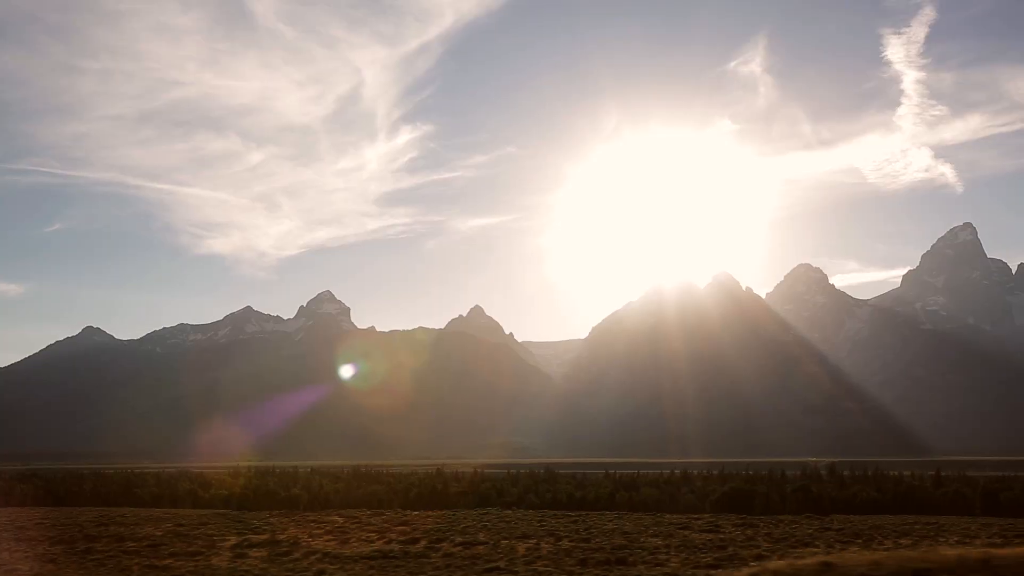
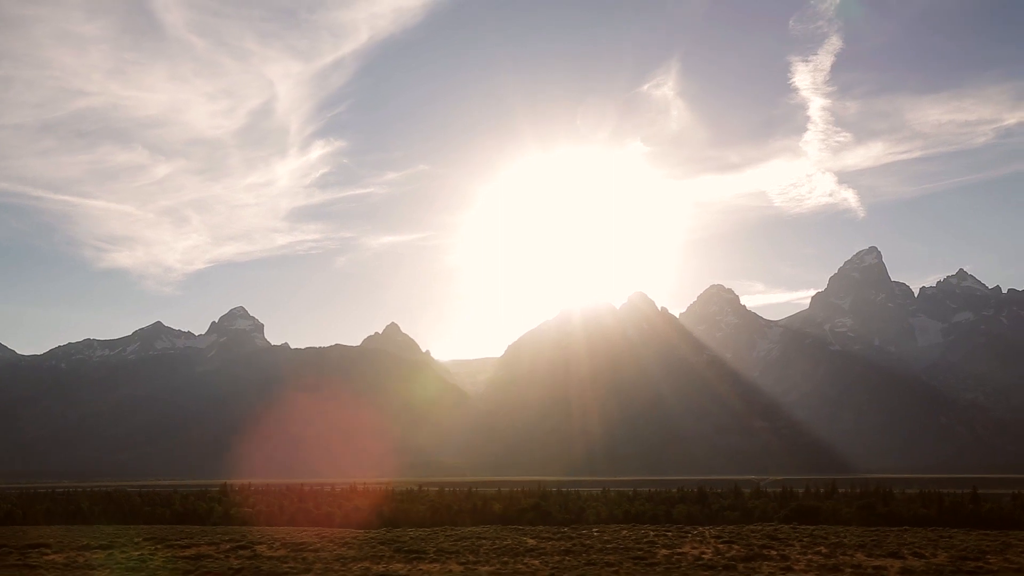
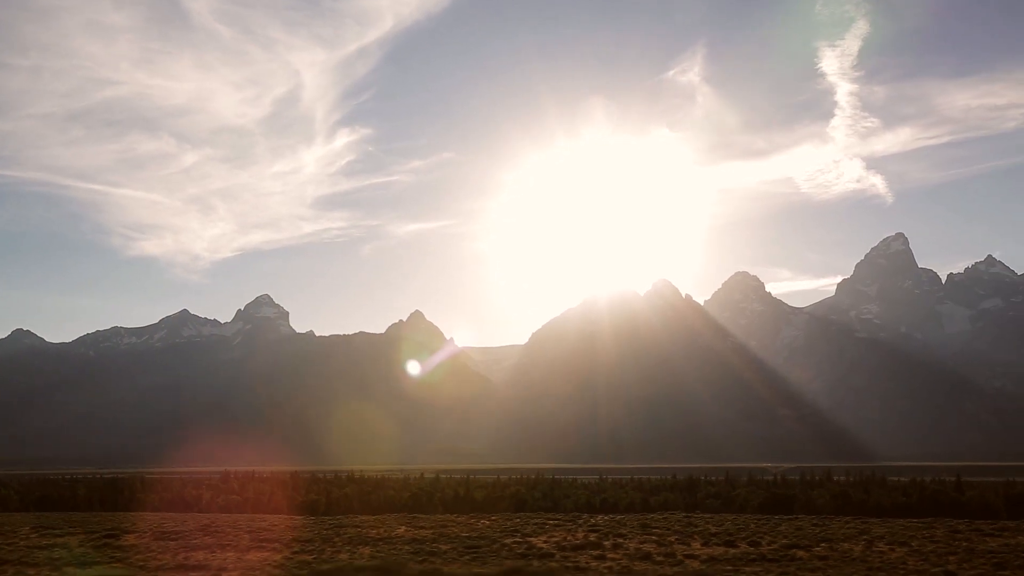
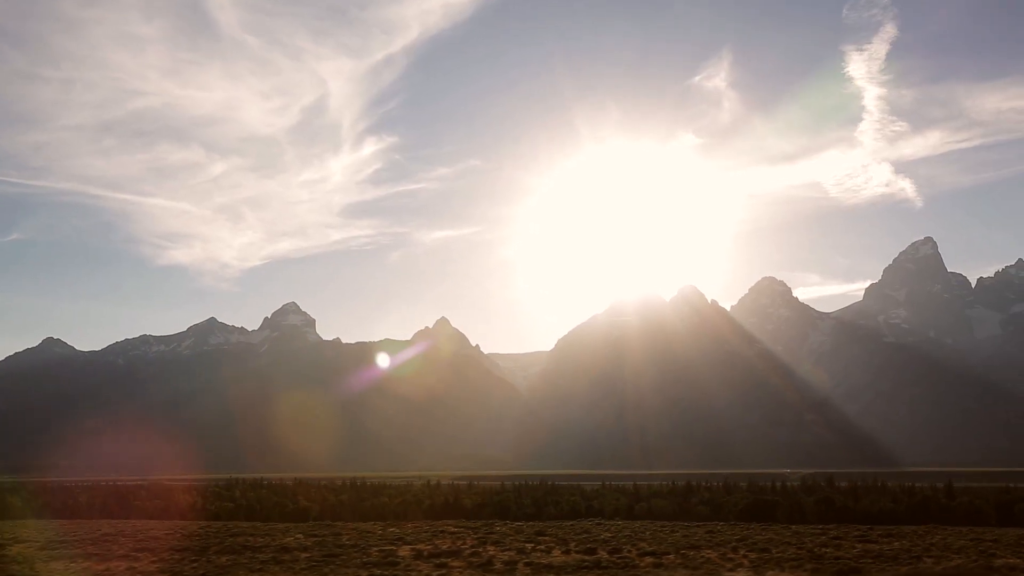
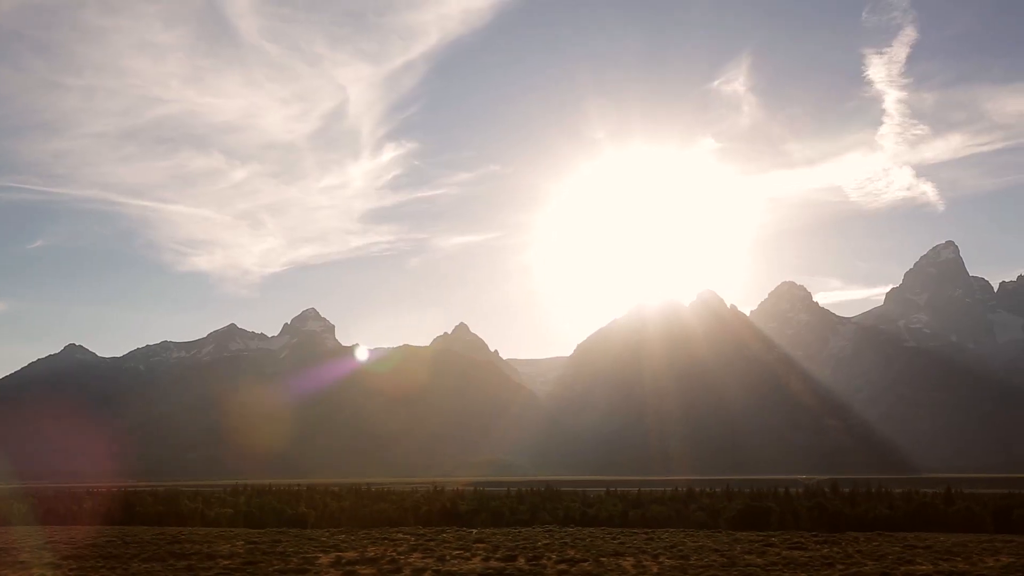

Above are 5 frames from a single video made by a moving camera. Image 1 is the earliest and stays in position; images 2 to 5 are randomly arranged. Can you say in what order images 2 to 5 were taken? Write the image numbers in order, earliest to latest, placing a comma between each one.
5, 4, 3, 2
